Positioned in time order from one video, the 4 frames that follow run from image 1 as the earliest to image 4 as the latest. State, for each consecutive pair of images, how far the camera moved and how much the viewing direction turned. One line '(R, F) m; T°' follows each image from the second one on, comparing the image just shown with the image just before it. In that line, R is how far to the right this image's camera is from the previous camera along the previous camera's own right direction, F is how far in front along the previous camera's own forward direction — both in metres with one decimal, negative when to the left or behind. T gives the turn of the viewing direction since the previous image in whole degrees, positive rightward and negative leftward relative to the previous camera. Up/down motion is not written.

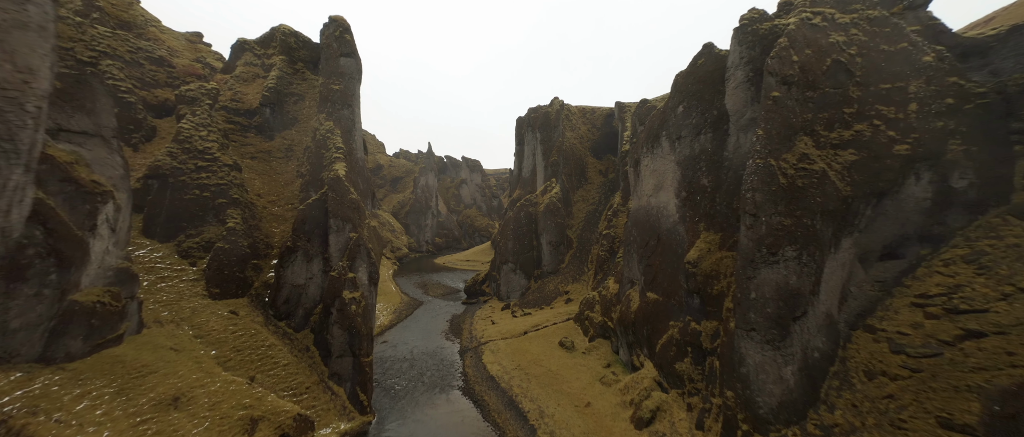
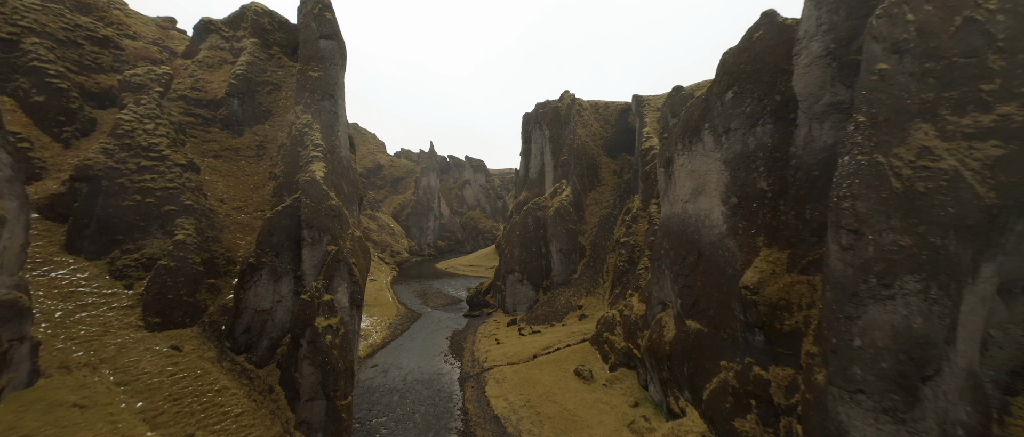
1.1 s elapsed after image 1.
(-0.3, +3.9) m; -1°
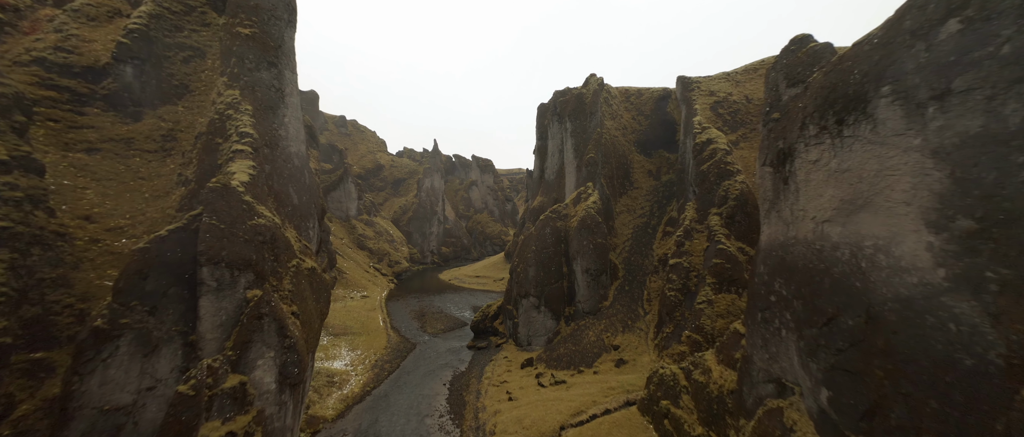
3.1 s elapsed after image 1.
(-0.6, +7.8) m; -1°
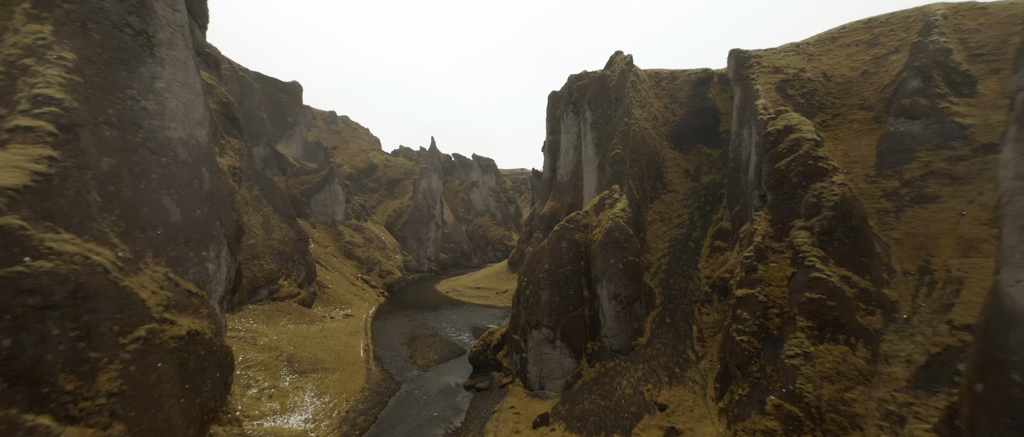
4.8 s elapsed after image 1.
(-0.5, +7.2) m; 0°
